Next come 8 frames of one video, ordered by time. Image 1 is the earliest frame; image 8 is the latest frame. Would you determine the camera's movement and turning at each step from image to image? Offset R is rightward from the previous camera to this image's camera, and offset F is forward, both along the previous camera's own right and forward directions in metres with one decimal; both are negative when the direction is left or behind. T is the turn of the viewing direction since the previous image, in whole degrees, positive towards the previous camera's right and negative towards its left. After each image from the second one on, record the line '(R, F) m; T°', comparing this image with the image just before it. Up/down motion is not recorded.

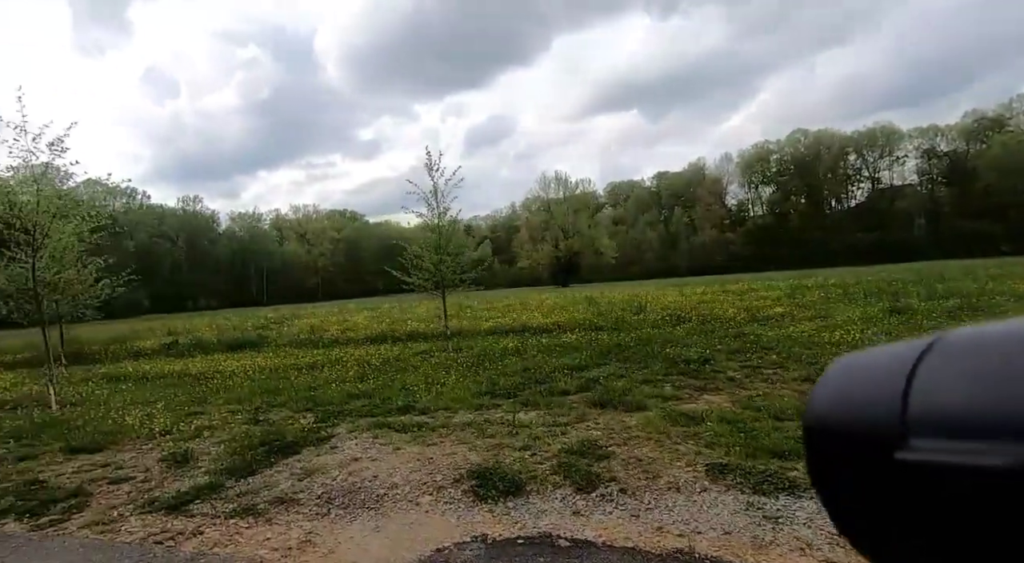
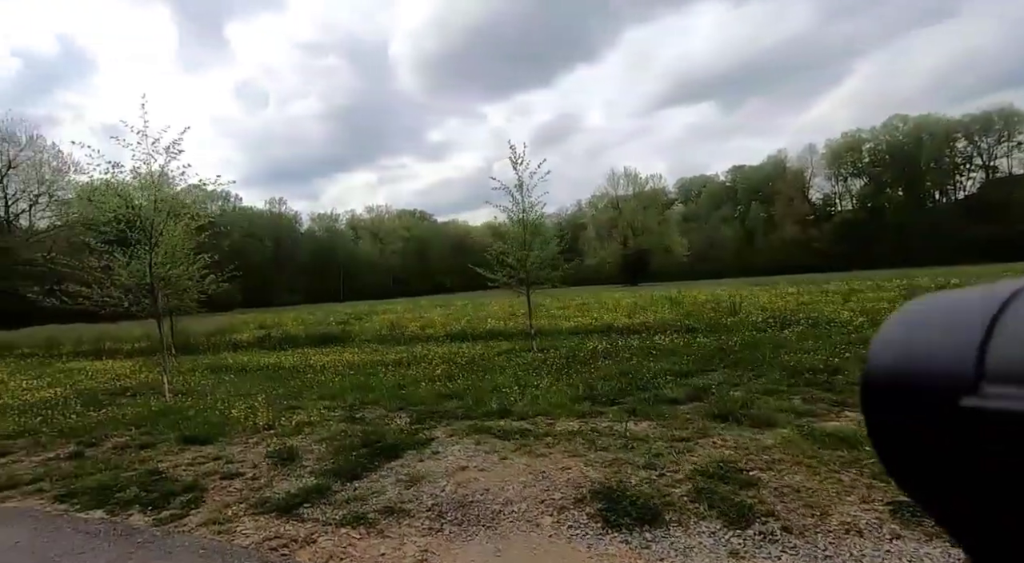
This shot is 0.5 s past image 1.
(-0.3, +0.3) m; -7°
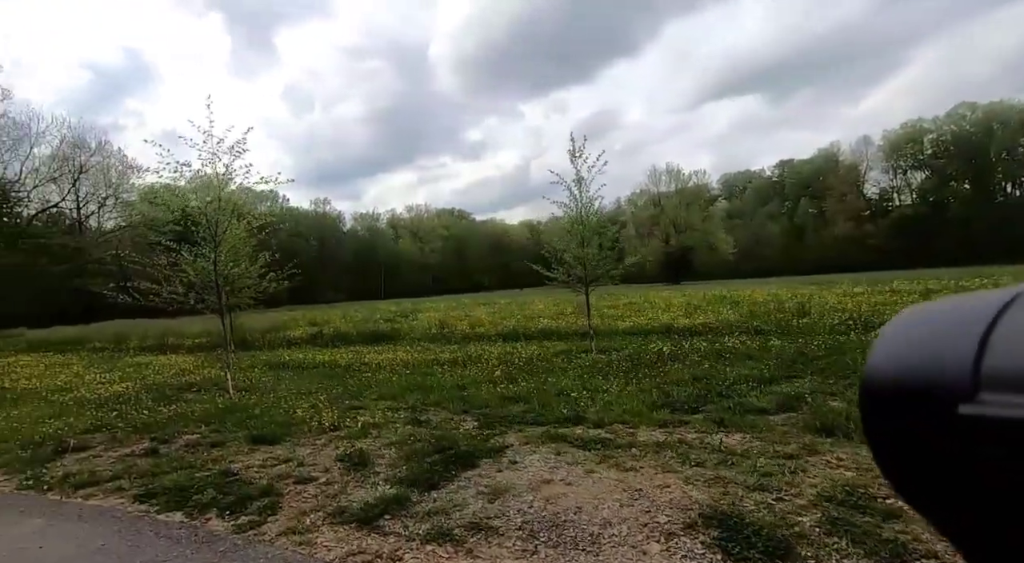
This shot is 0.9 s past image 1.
(-0.3, +0.3) m; -4°
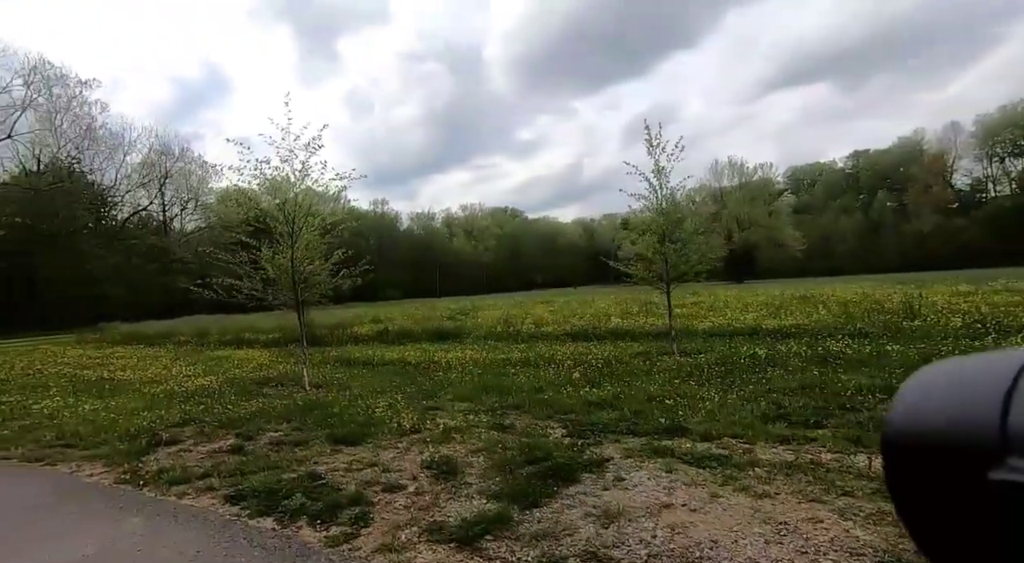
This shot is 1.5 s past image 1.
(-0.4, +0.4) m; -6°
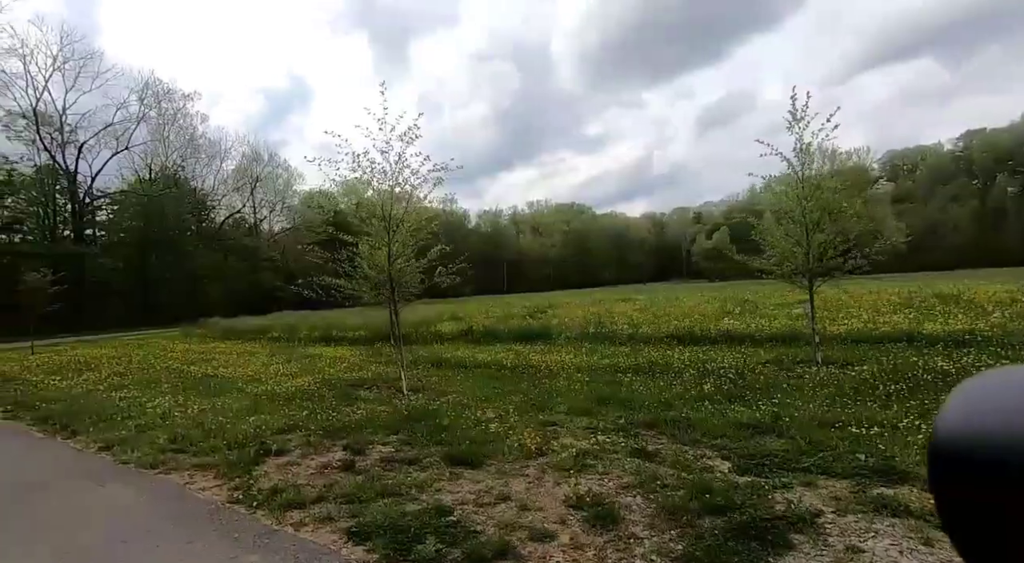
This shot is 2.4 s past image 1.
(-0.8, +0.9) m; -7°
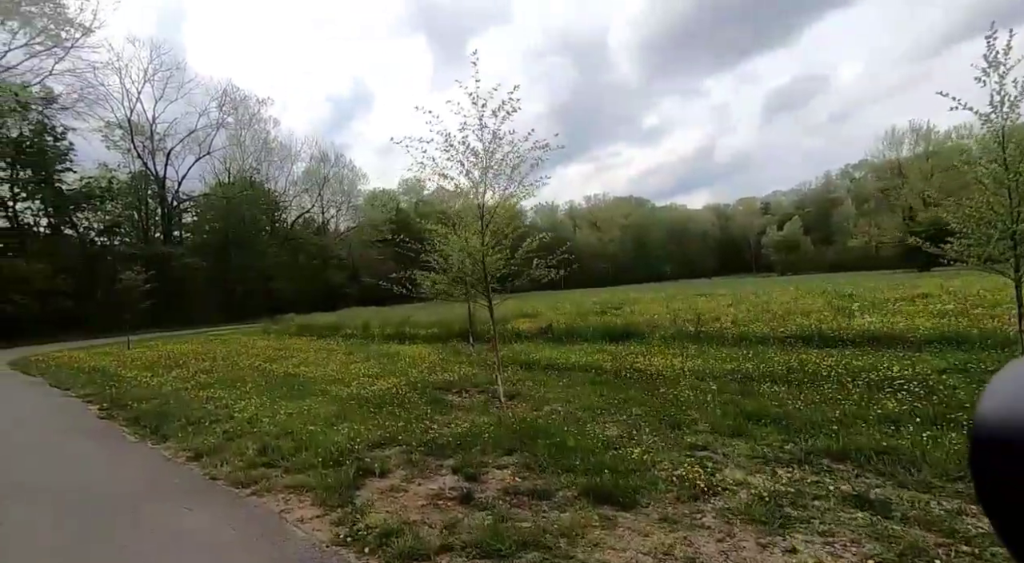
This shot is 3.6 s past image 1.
(-0.9, +1.3) m; -6°
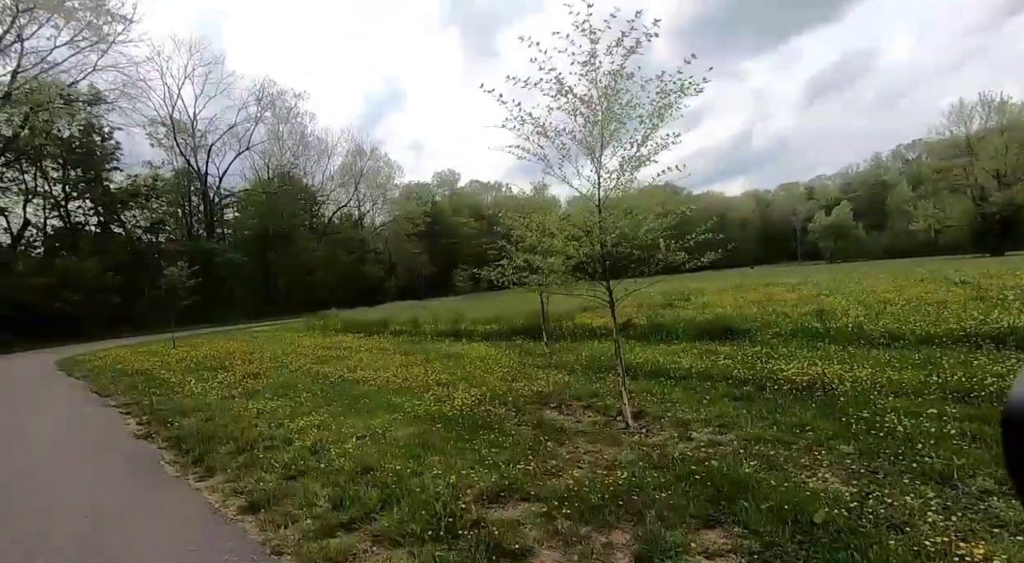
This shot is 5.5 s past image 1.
(-1.4, +2.4) m; -3°
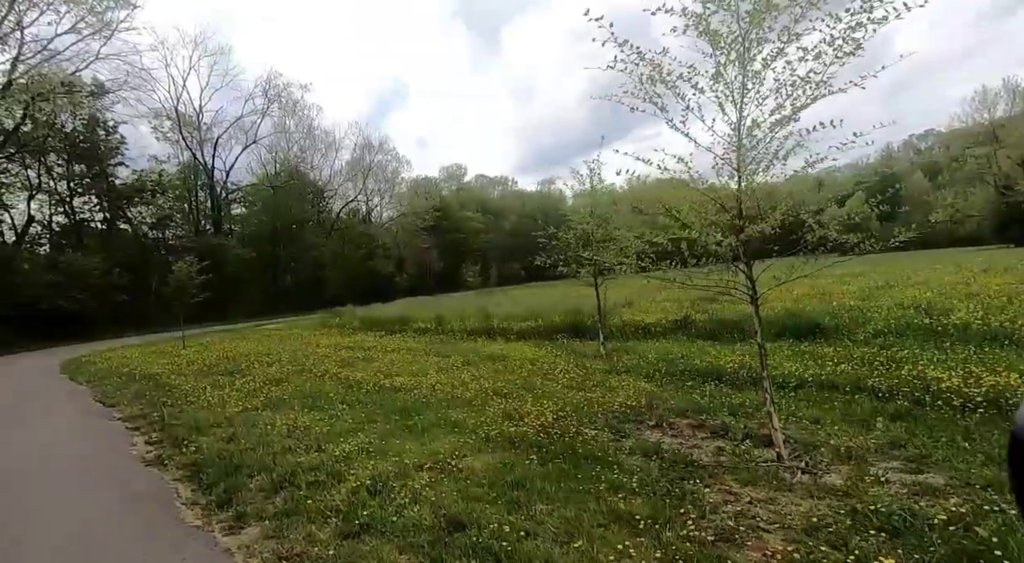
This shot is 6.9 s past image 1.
(-1.3, +2.0) m; -1°
